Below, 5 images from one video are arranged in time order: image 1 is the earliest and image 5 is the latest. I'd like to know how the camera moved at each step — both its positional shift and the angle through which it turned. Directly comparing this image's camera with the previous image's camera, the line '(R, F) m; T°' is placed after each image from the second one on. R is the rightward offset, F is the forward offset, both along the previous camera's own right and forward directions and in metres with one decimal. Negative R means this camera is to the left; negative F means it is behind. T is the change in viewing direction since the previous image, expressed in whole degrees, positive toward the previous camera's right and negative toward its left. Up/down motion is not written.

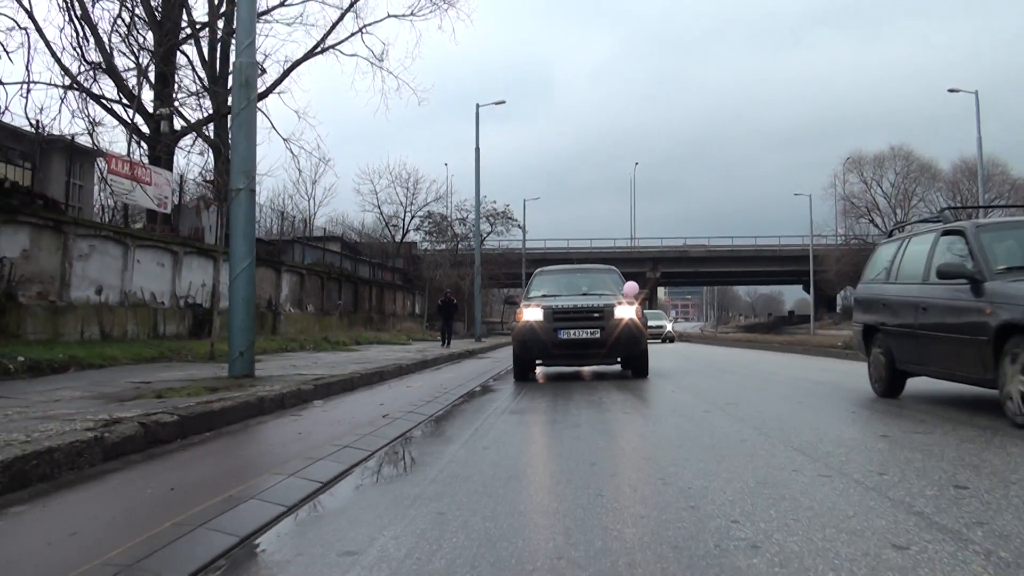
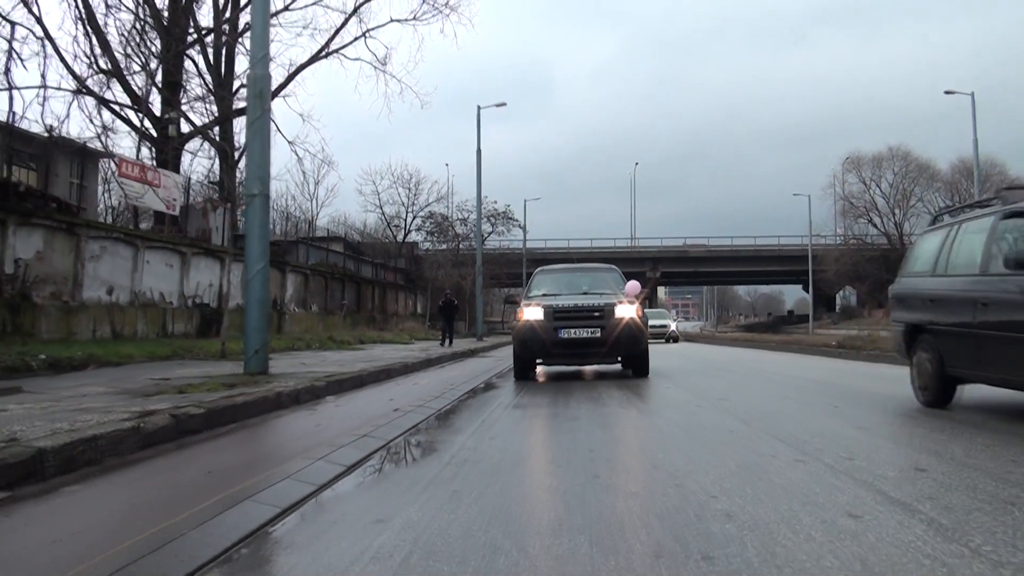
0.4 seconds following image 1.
(0.0, -0.4) m; 0°
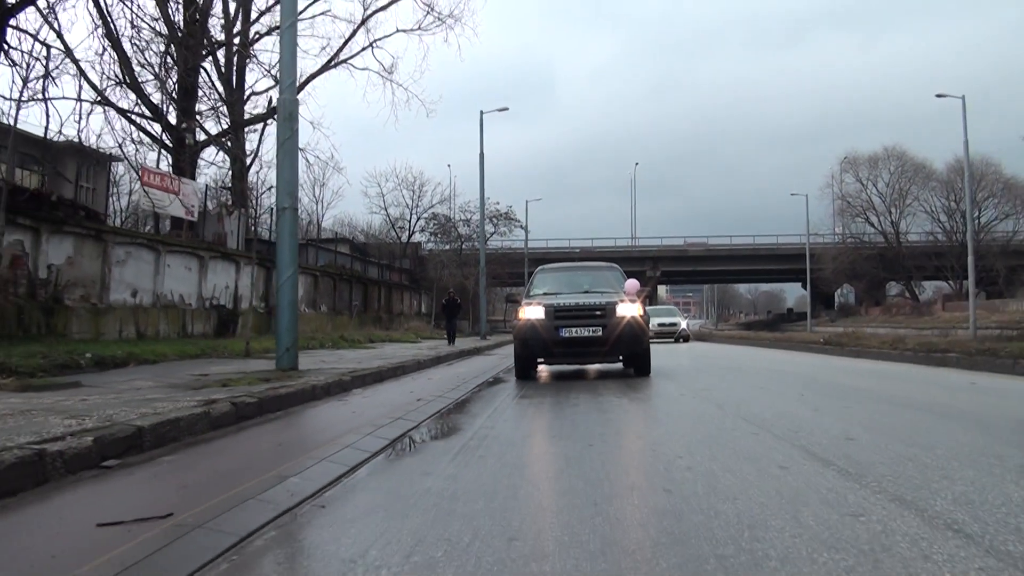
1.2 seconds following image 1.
(-0.1, -0.9) m; 0°
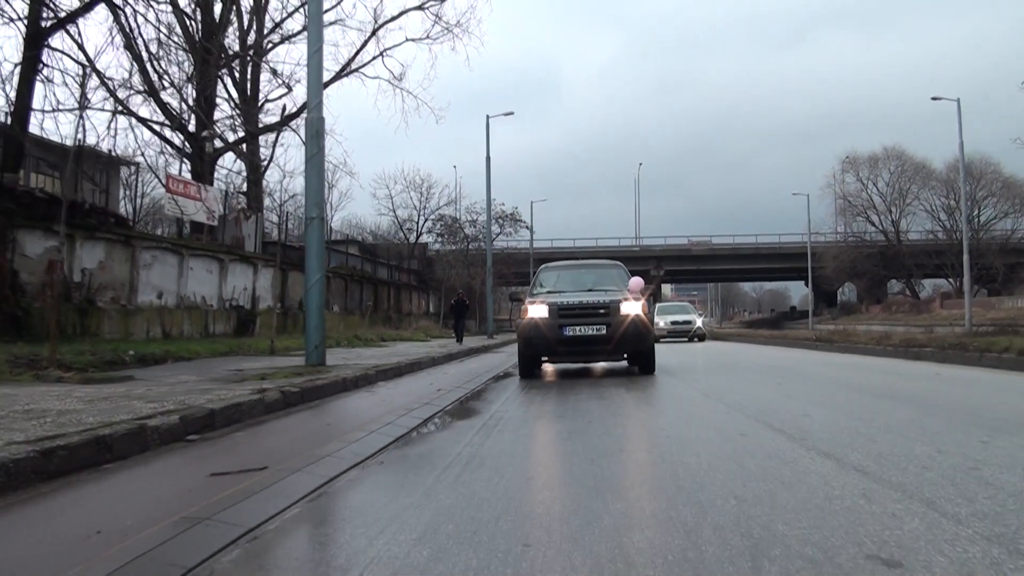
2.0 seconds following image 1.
(0.0, -0.9) m; 0°
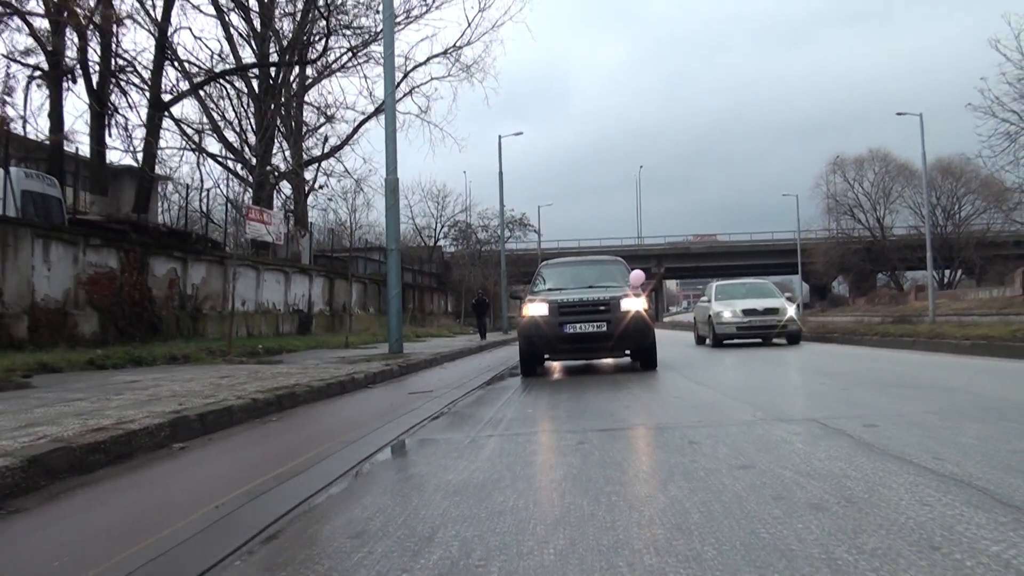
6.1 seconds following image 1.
(-0.3, -4.3) m; -1°
